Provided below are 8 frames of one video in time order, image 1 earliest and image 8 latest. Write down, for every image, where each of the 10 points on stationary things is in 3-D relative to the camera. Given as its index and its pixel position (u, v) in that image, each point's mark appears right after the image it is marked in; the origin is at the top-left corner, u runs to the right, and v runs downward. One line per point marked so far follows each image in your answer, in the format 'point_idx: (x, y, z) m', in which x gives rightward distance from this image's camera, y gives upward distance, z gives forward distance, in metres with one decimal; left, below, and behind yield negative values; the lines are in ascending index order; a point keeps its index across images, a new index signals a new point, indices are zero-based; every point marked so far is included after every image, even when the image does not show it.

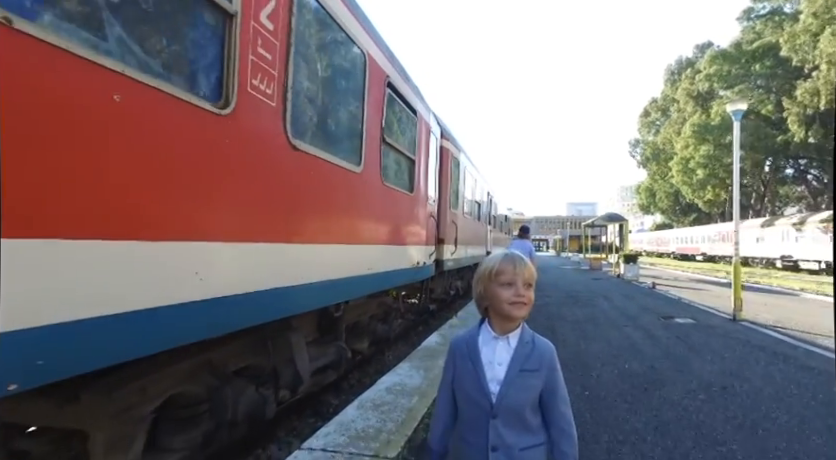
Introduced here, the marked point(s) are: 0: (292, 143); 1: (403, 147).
0: (-0.9, +0.6, +3.4) m
1: (-0.2, +1.1, +6.3) m
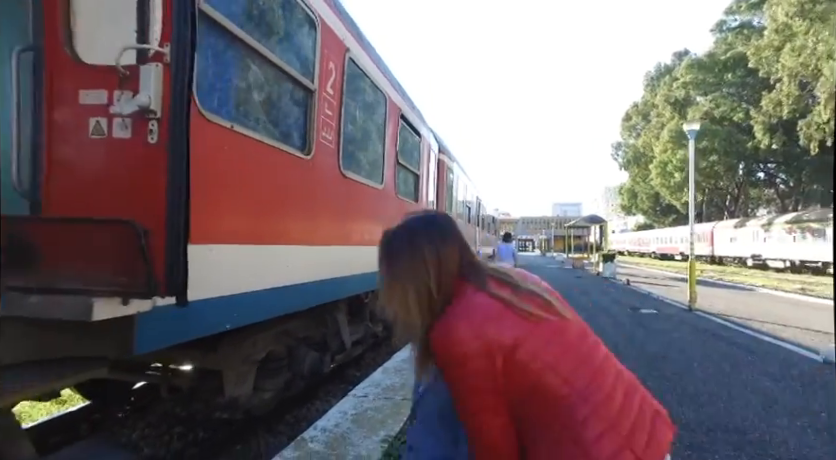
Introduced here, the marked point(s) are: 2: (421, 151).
0: (-0.7, +0.5, +4.7) m
1: (-0.2, +1.0, +7.6) m
2: (0.0, +1.4, +8.6) m
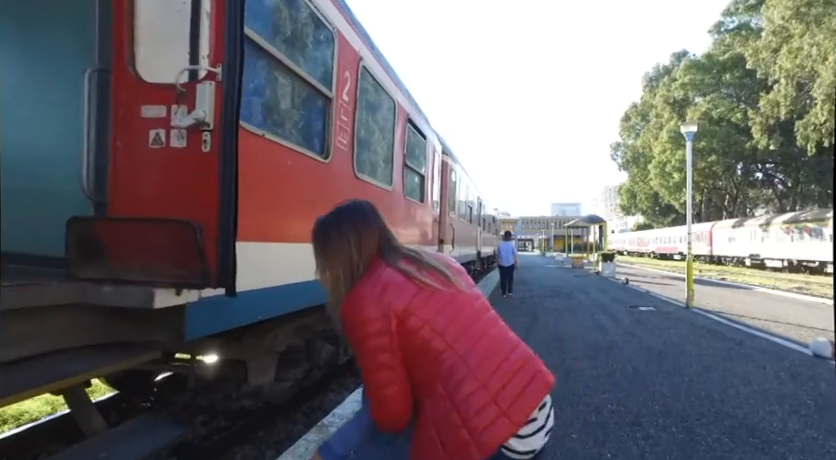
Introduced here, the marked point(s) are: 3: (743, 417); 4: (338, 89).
0: (-0.6, +0.6, +5.0) m
1: (-0.1, +1.0, +7.9) m
2: (+0.1, +1.4, +8.9) m
3: (+2.9, -1.6, +4.3) m
4: (-0.7, +1.3, +4.4) m
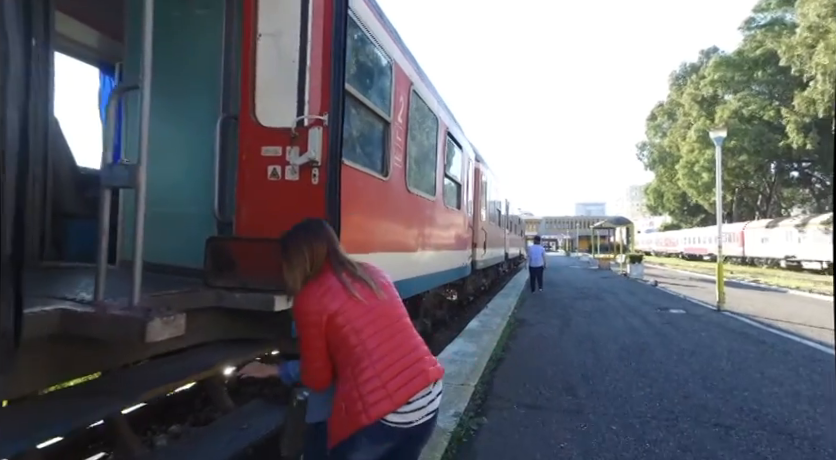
0: (-0.1, +0.5, +5.4) m
1: (+0.6, +0.9, +8.3) m
2: (+0.8, +1.3, +9.3) m
3: (+3.3, -1.7, +4.6) m
4: (-0.2, +1.2, +4.9) m
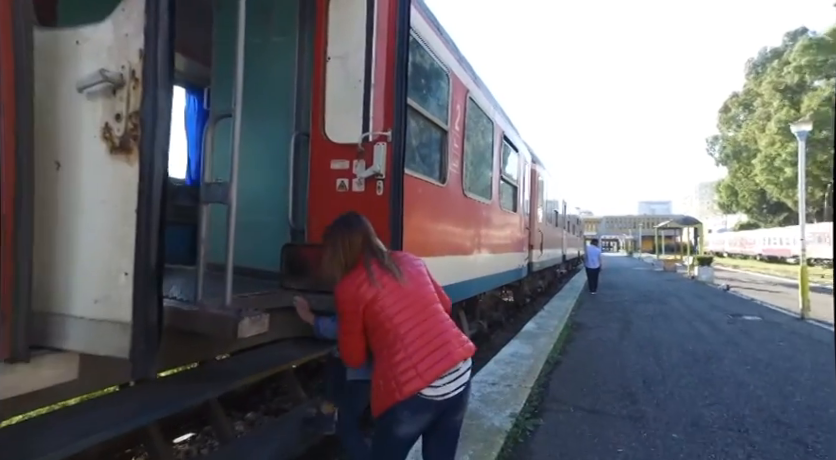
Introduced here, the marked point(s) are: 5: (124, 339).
0: (+0.5, +0.4, +5.6) m
1: (+1.5, +0.9, +8.4) m
2: (+1.9, +1.3, +9.4) m
3: (+3.9, -1.8, +4.4) m
4: (+0.3, +1.1, +5.0) m
5: (-0.8, -0.3, +1.3) m
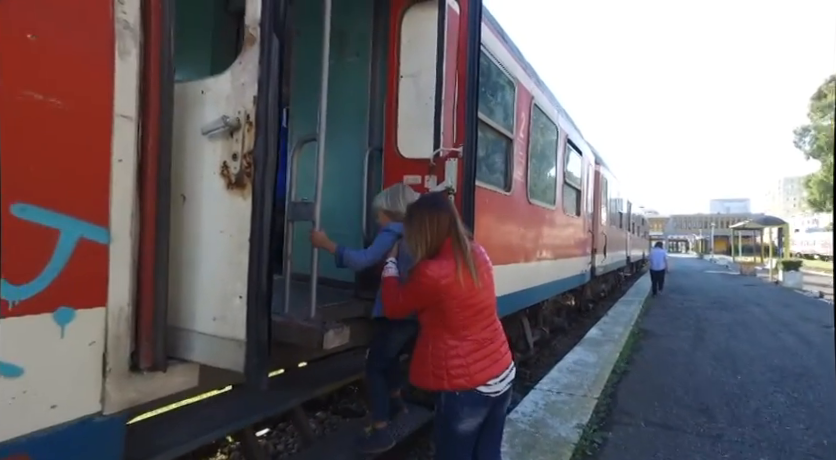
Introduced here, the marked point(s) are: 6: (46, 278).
0: (+1.2, +0.3, +5.5) m
1: (+2.6, +0.8, +8.2) m
2: (+3.0, +1.2, +9.2) m
3: (+4.4, -1.9, +4.0) m
4: (+1.0, +1.0, +5.0) m
5: (-0.5, -0.4, +1.5) m
6: (-0.9, -0.1, +1.2) m
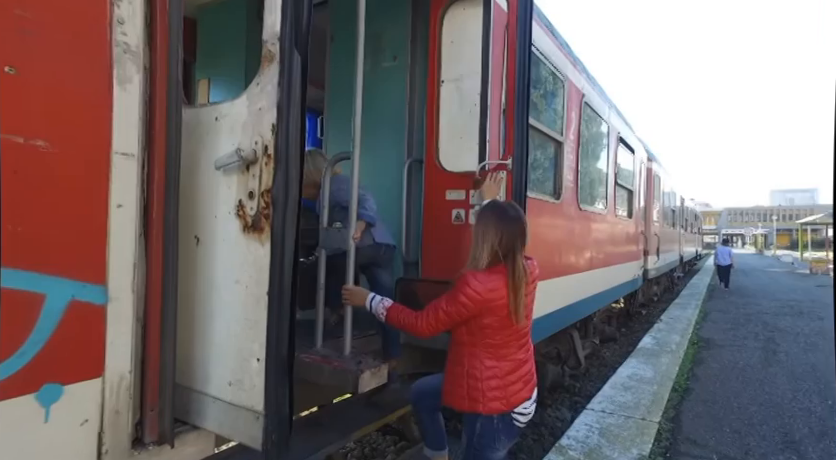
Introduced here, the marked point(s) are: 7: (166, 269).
0: (+1.7, +0.3, +5.2) m
1: (+3.2, +0.8, +7.7) m
2: (+3.8, +1.2, +8.6) m
3: (+4.7, -1.9, +3.3) m
4: (+1.4, +1.0, +4.7) m
5: (-0.4, -0.5, +1.3) m
6: (-0.8, -0.2, +1.0) m
7: (-0.7, -0.1, +1.3) m
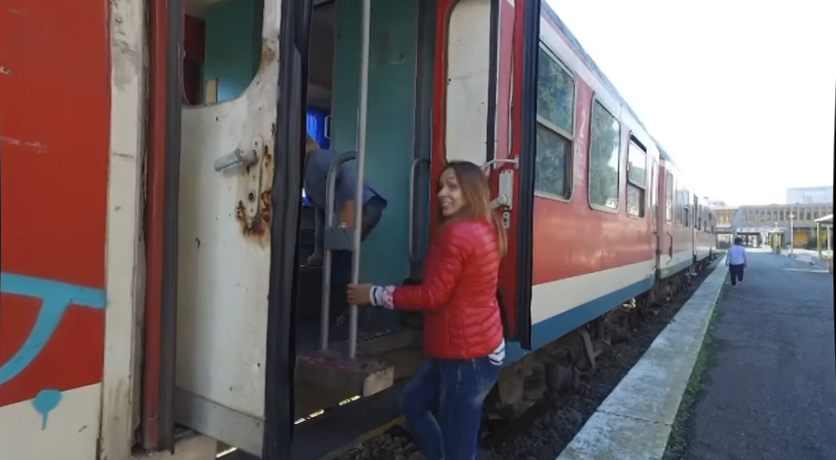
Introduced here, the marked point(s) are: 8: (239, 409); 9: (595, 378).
0: (+1.8, +0.3, +5.1) m
1: (+3.4, +0.8, +7.6) m
2: (+3.9, +1.2, +8.5) m
3: (+4.8, -1.9, +3.2) m
4: (+1.5, +1.0, +4.6) m
5: (-0.4, -0.5, +1.2) m
6: (-0.8, -0.3, +1.0) m
7: (-0.7, -0.1, +1.3) m
8: (-0.5, -0.5, +1.3) m
9: (+2.2, -1.8, +6.1) m
